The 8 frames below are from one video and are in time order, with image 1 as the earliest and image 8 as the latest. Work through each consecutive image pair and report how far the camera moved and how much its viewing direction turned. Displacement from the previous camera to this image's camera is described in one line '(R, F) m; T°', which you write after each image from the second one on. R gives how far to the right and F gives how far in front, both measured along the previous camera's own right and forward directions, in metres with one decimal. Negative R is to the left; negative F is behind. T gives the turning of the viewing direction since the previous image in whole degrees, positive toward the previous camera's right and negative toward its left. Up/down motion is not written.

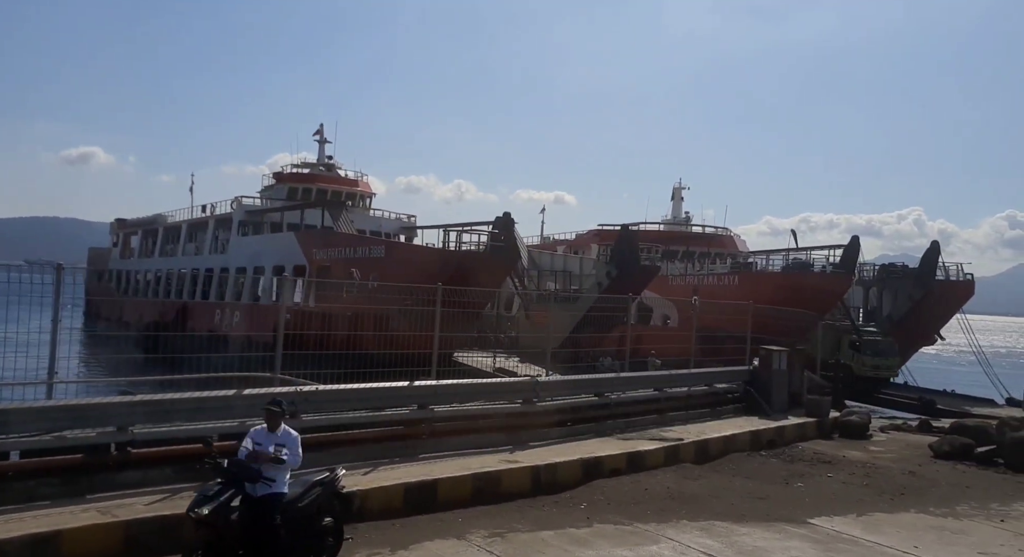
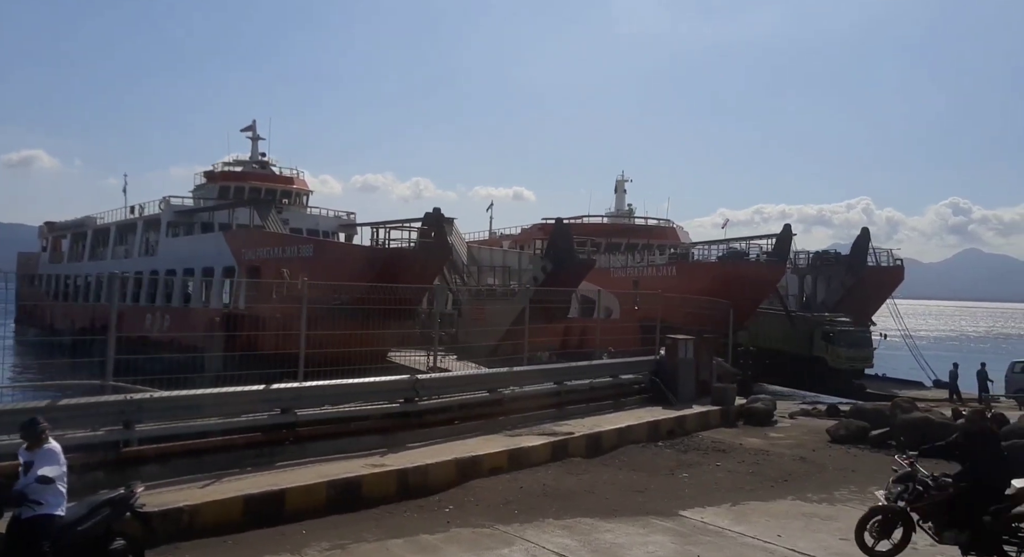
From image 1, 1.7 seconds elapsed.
(+0.5, +0.2) m; +4°
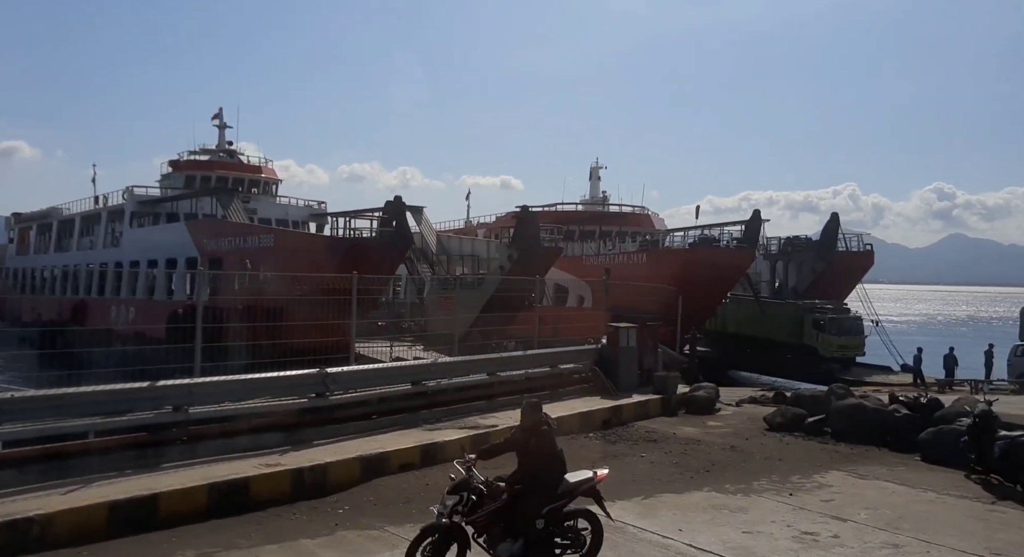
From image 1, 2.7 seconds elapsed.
(+0.5, +0.2) m; +2°
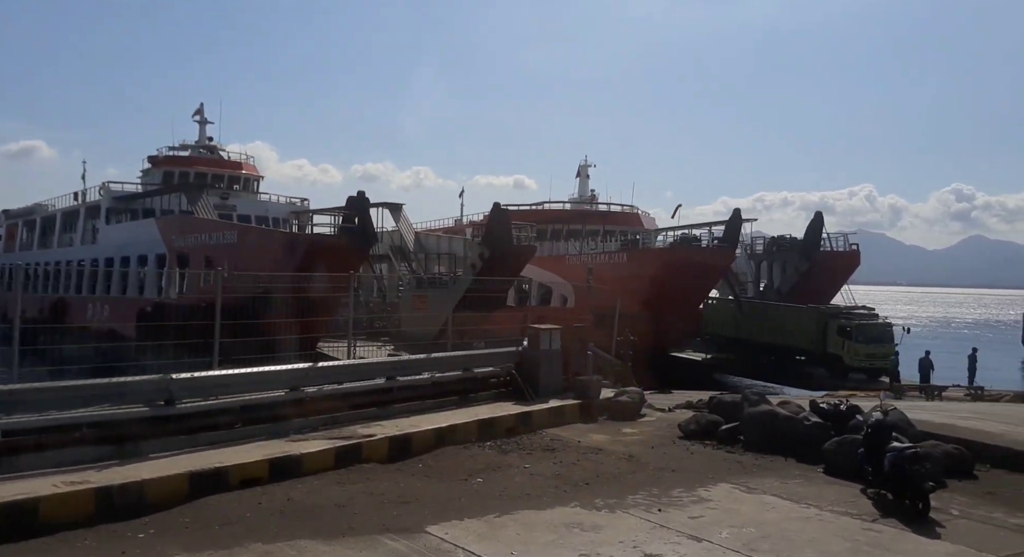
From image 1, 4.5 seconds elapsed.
(+0.9, +0.4) m; +1°
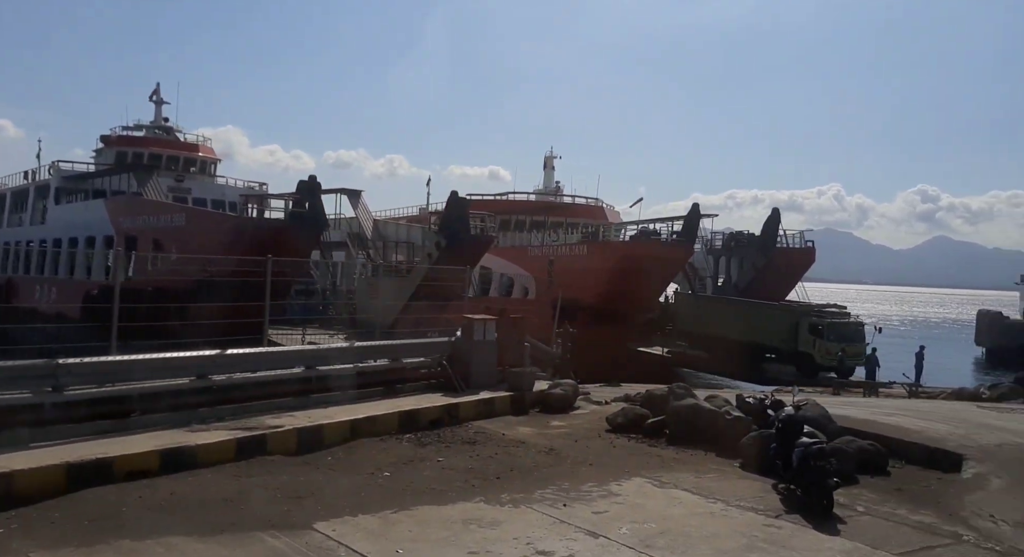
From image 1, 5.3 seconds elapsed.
(+0.4, +0.1) m; +3°
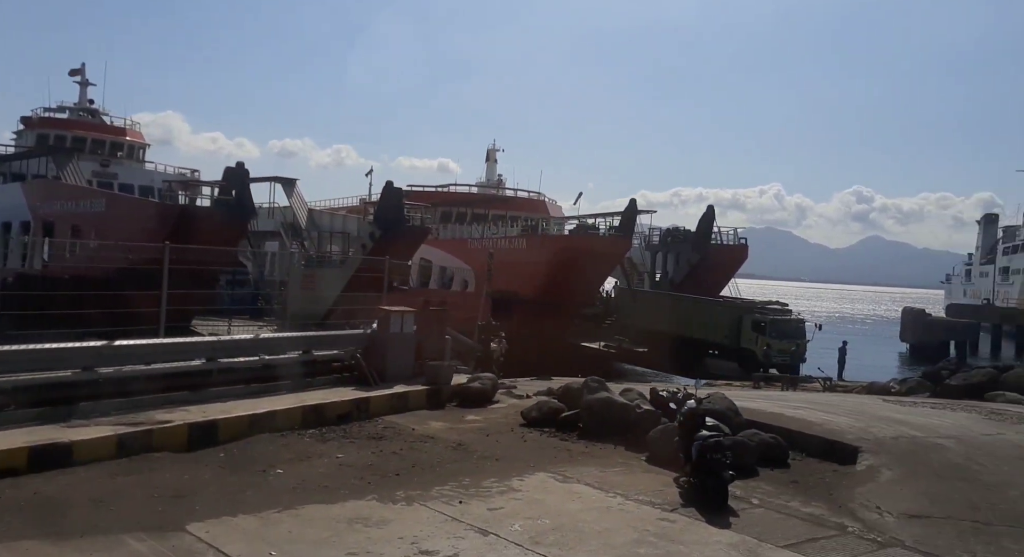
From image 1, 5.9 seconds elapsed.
(+0.3, +0.1) m; +4°
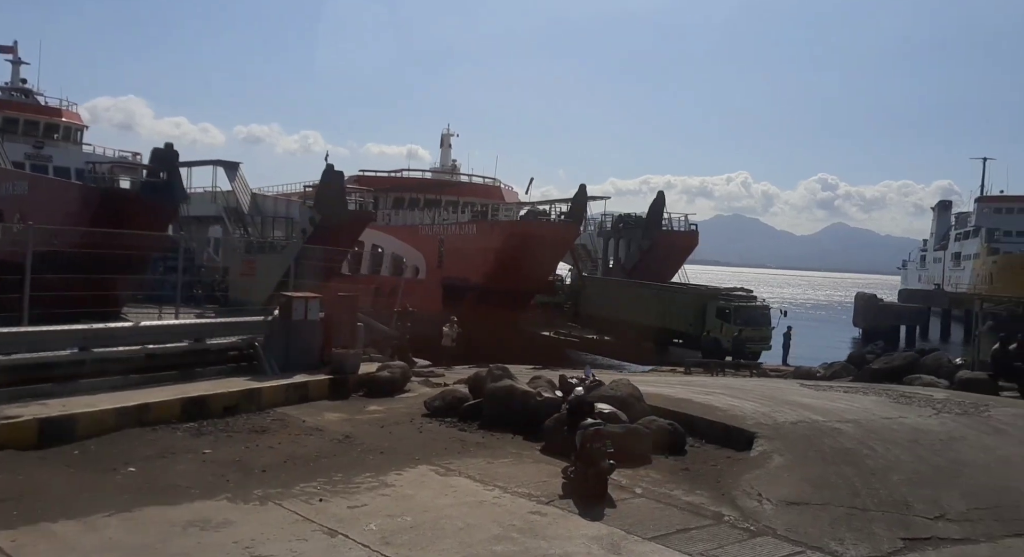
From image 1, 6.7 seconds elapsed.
(+0.6, +0.2) m; +3°
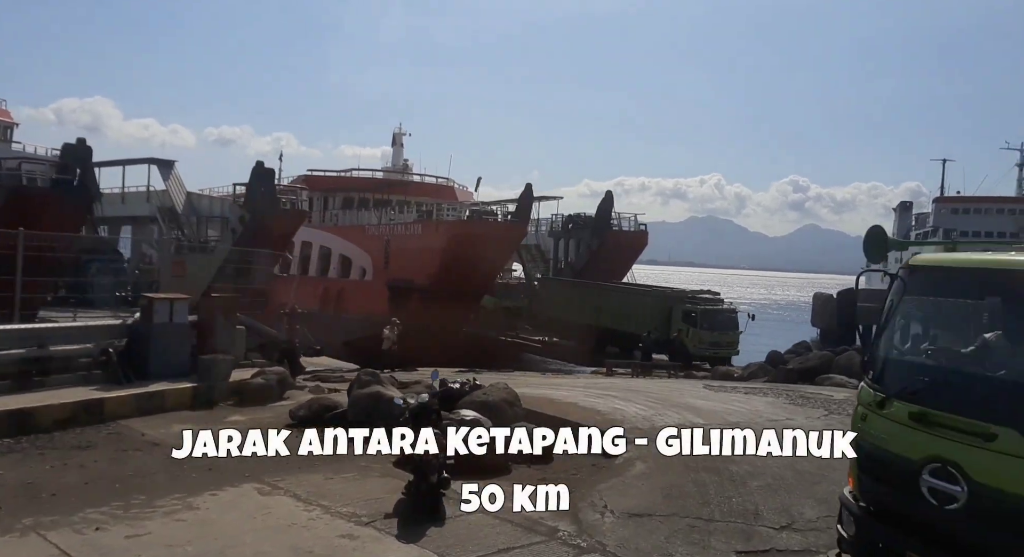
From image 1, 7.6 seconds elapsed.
(+0.8, +0.4) m; +4°
